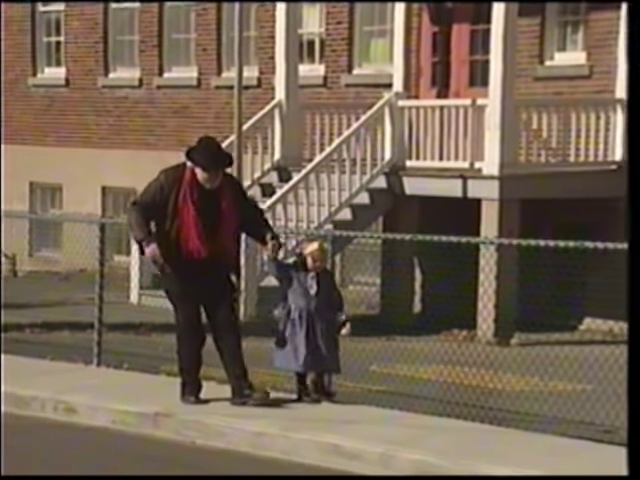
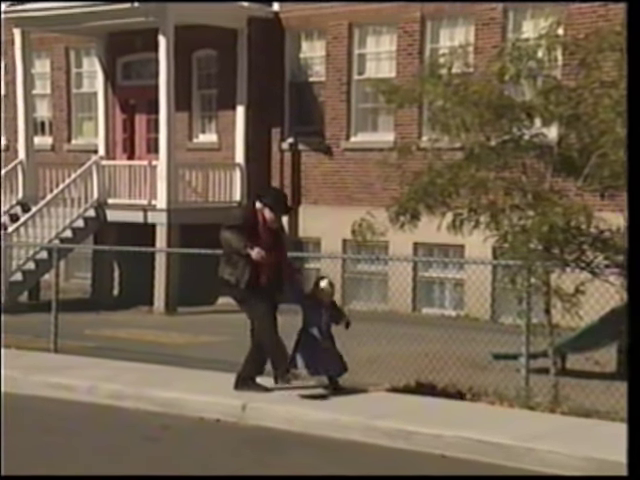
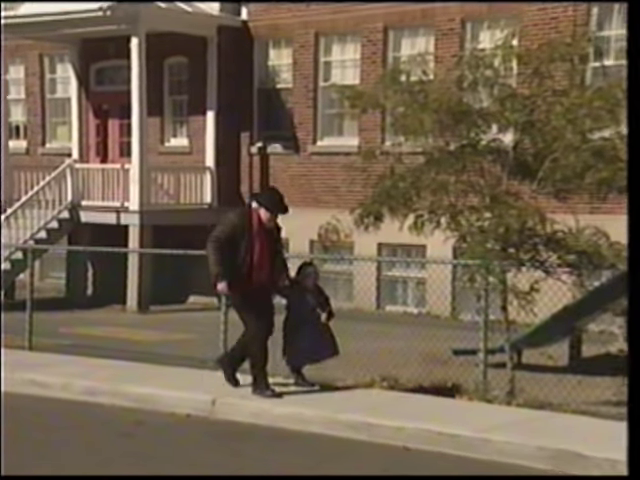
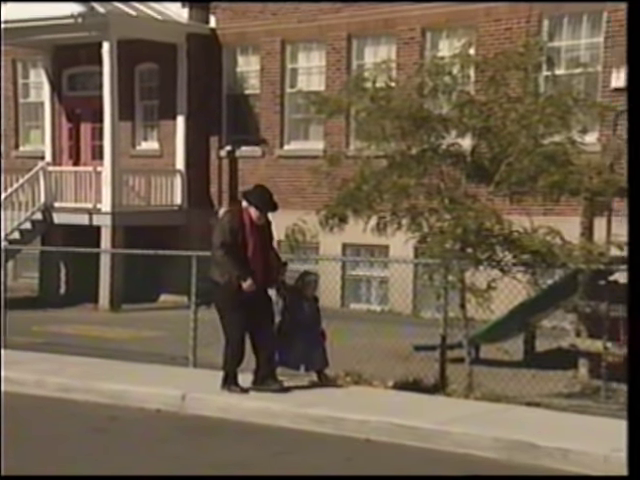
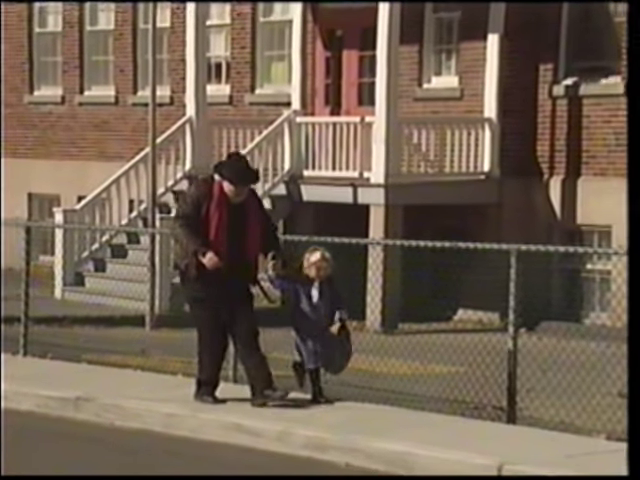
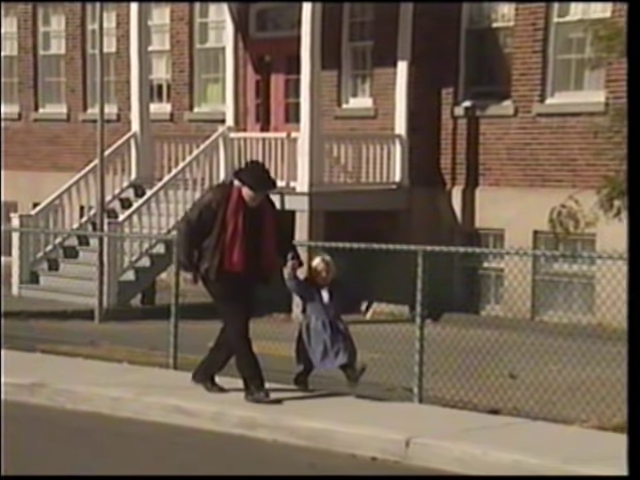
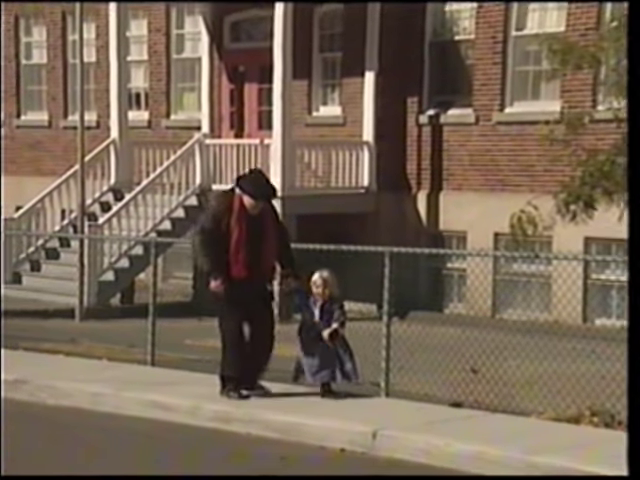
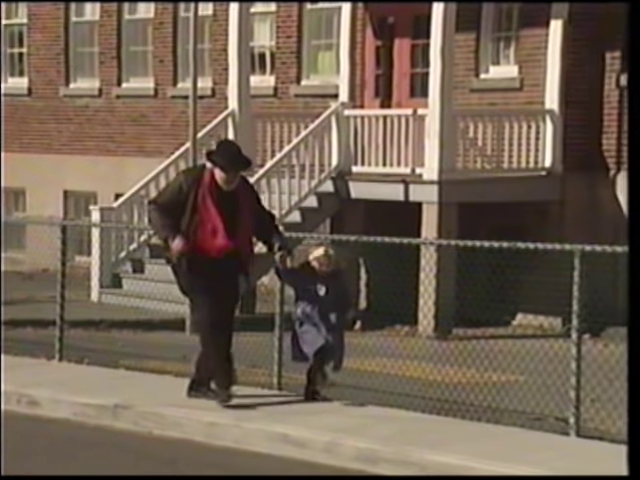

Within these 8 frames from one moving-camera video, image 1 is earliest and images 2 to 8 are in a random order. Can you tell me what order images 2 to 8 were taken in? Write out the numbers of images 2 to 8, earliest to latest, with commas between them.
8, 5, 6, 7, 2, 3, 4
